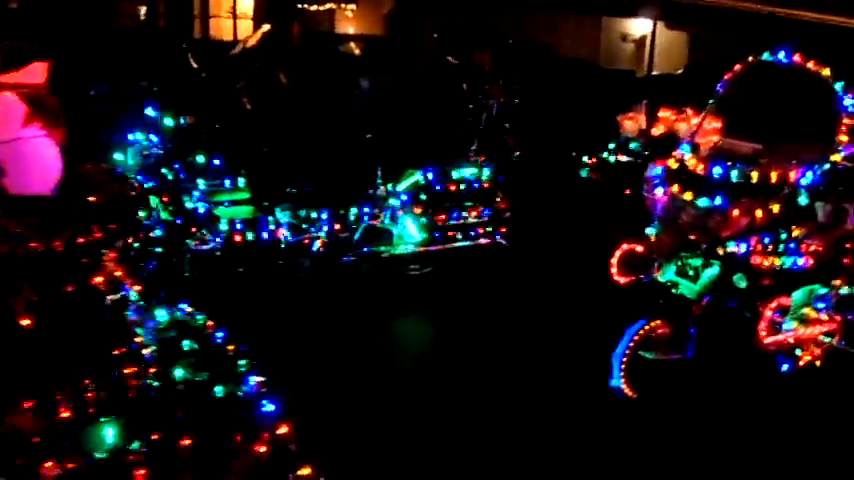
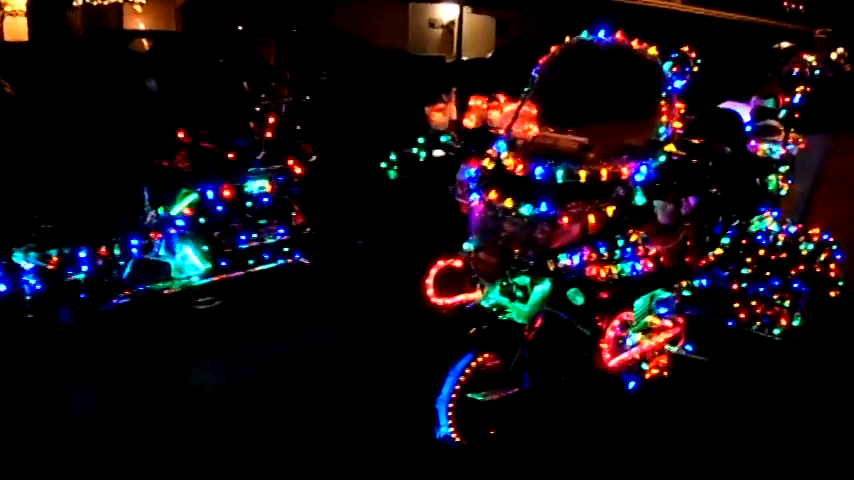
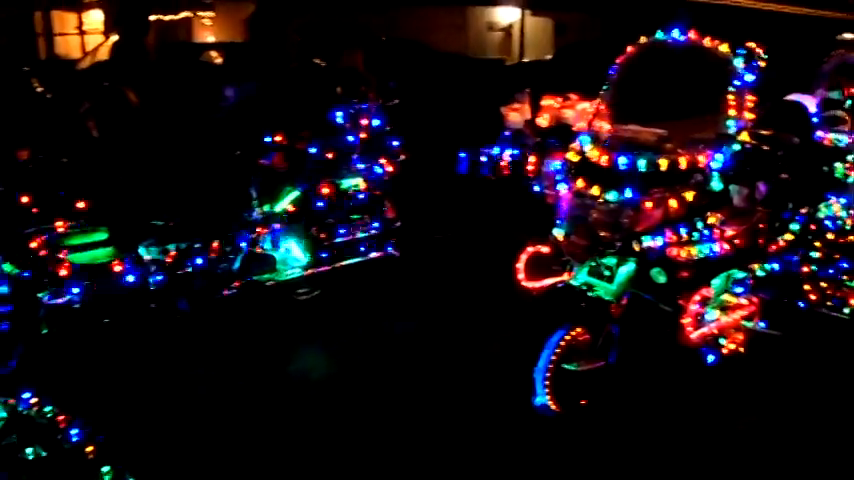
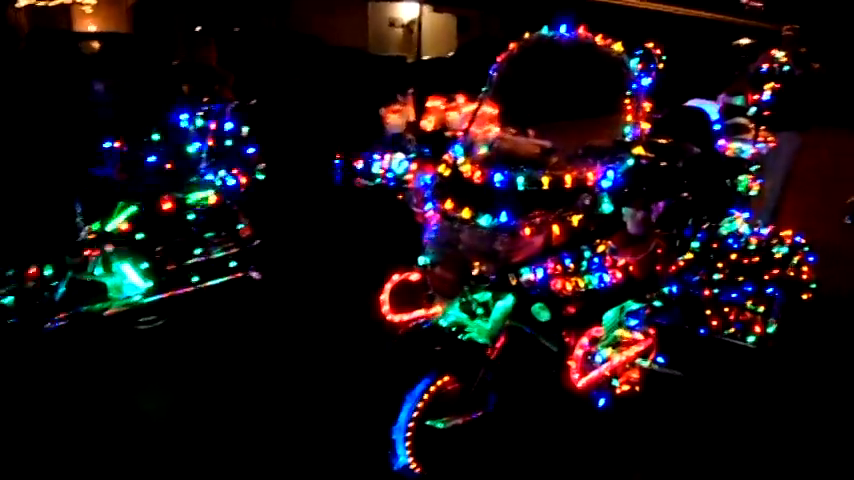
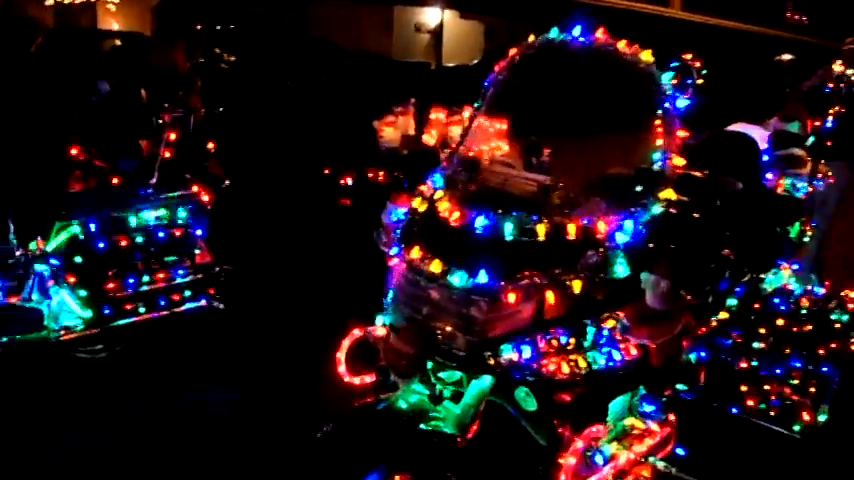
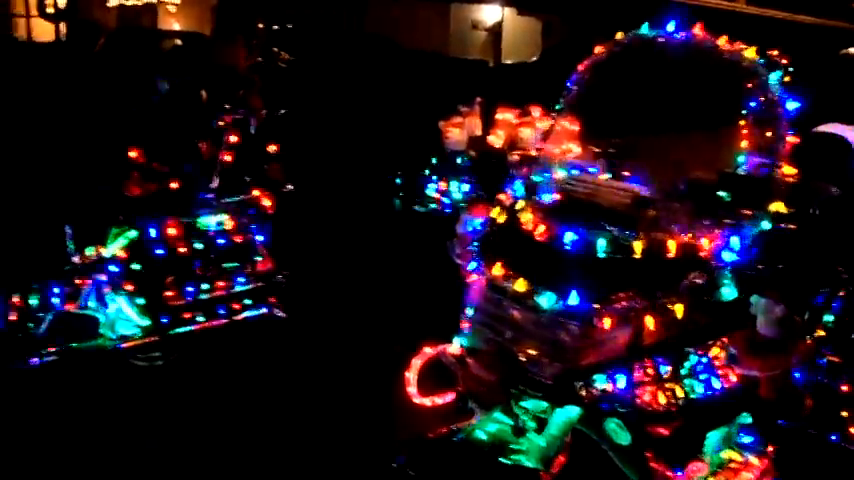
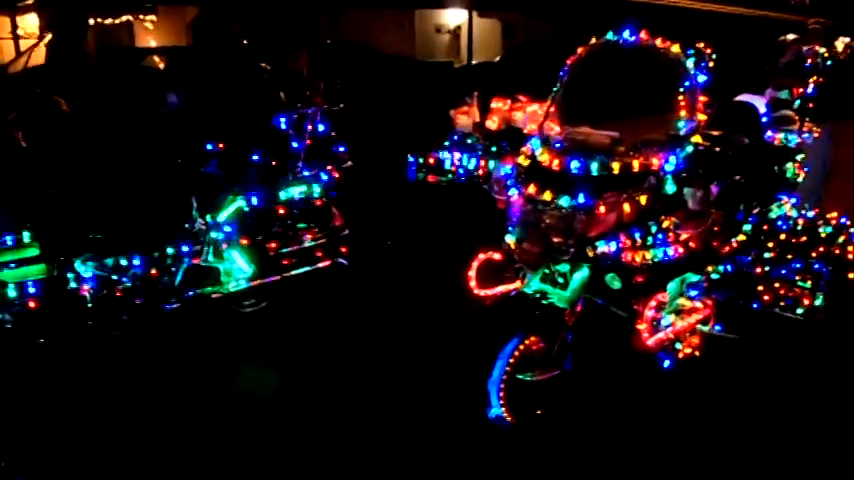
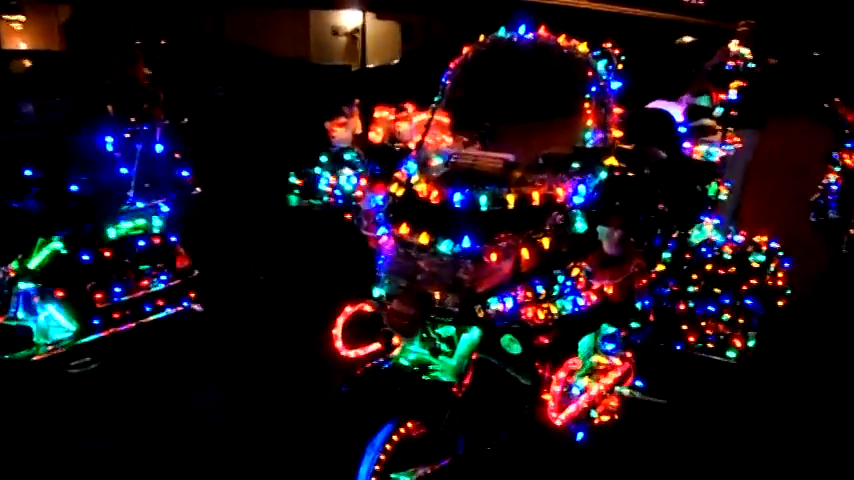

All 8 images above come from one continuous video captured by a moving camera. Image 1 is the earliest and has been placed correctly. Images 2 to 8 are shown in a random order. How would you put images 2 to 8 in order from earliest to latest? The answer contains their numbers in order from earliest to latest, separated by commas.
3, 7, 2, 4, 8, 5, 6
